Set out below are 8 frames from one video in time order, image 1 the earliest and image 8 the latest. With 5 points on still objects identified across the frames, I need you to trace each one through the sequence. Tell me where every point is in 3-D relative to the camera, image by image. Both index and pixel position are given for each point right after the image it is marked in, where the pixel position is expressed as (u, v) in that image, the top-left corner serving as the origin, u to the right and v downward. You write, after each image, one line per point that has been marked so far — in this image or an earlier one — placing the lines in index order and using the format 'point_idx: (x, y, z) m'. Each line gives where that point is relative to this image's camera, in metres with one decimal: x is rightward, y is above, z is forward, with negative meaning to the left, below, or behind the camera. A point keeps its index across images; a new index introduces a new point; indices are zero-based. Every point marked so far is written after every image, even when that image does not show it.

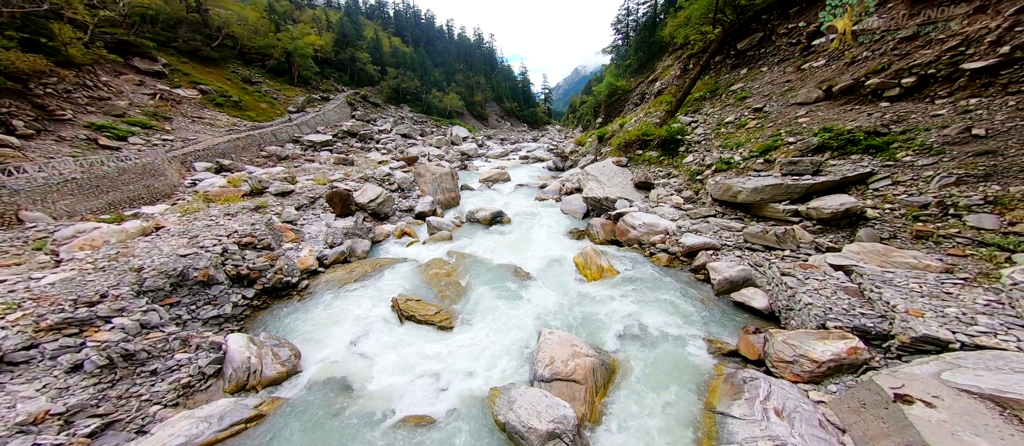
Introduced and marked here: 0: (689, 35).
0: (+10.2, +11.5, +17.1) m
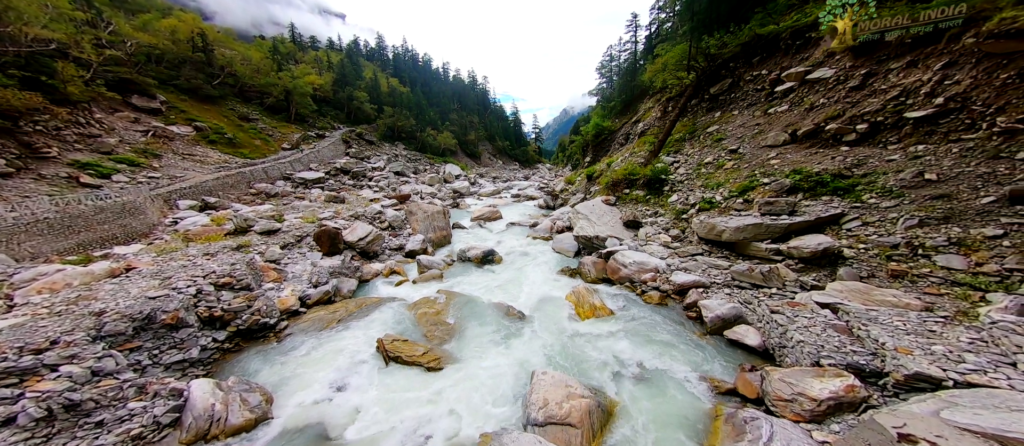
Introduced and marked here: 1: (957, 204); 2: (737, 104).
0: (+9.6, +9.2, +18.9) m
1: (+9.6, +0.3, +6.6) m
2: (+10.7, +5.7, +14.6) m
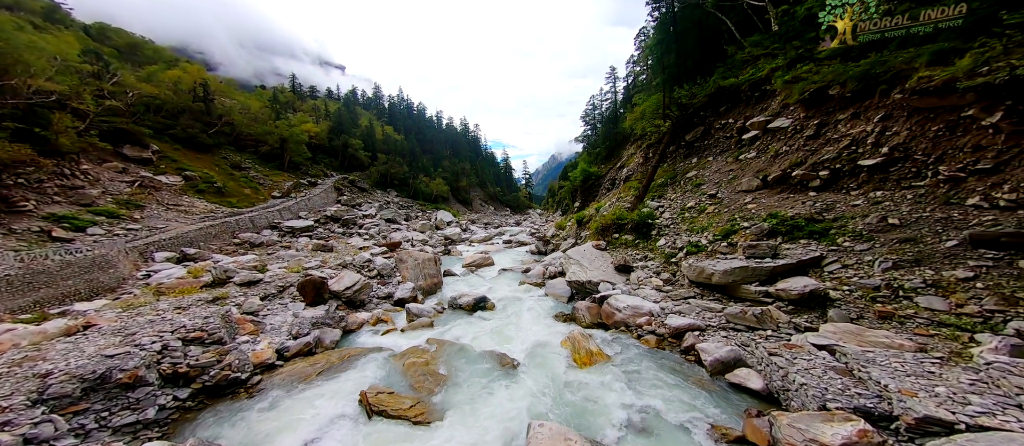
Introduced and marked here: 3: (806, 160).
0: (+8.9, +6.3, +20.5) m
1: (+9.5, -0.6, +6.9) m
2: (+10.2, +3.5, +15.7) m
3: (+10.2, +2.2, +10.6) m
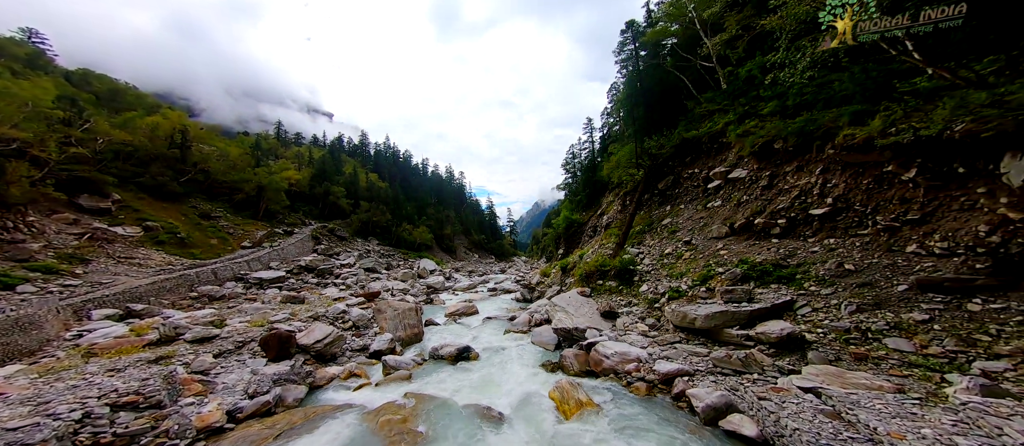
0: (+7.8, +3.2, +21.8) m
1: (+9.1, -1.7, +7.5) m
2: (+9.4, +1.1, +16.8) m
3: (+9.6, +0.5, +11.6) m
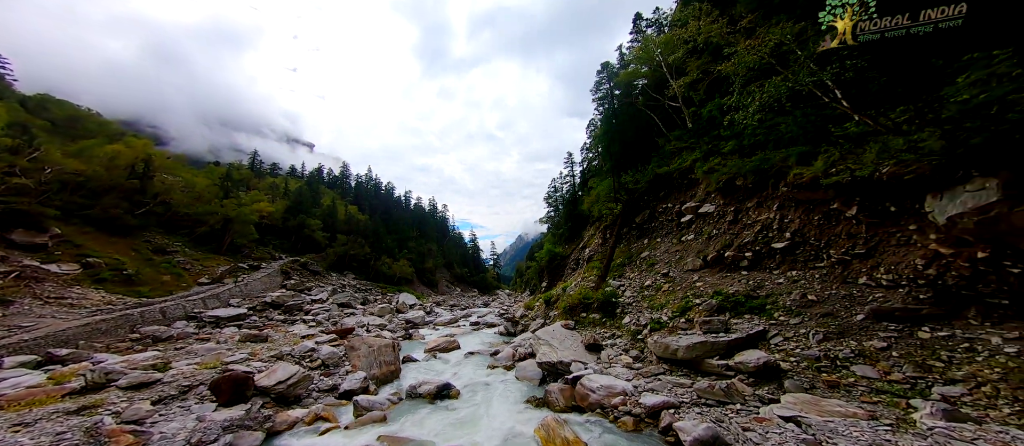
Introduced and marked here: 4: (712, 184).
0: (+6.7, +1.0, +22.7) m
1: (+8.8, -2.6, +8.0) m
2: (+8.5, -0.6, +17.6) m
3: (+9.0, -0.8, +12.3) m
4: (+9.9, +1.9, +15.0) m
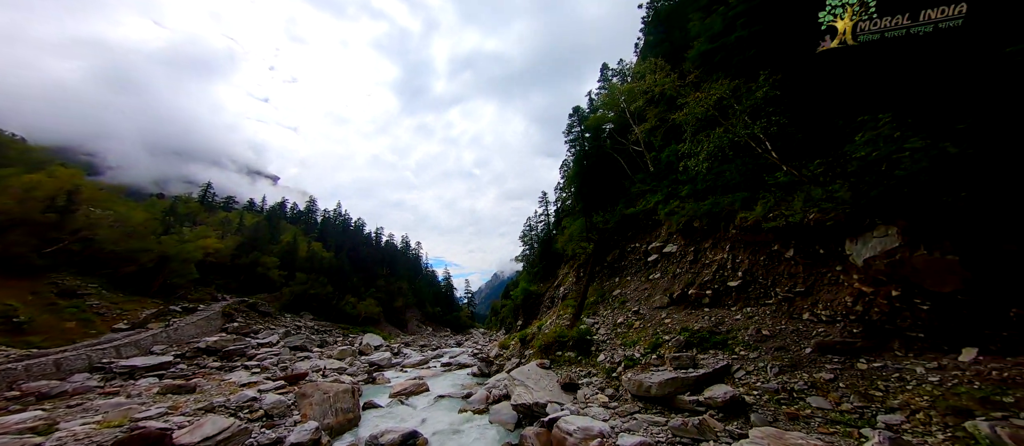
0: (+4.9, -1.8, +23.5) m
1: (+8.1, -3.8, +8.8) m
2: (+7.1, -2.9, +18.4) m
3: (+8.0, -2.4, +13.2) m
4: (+8.7, -0.1, +16.2) m
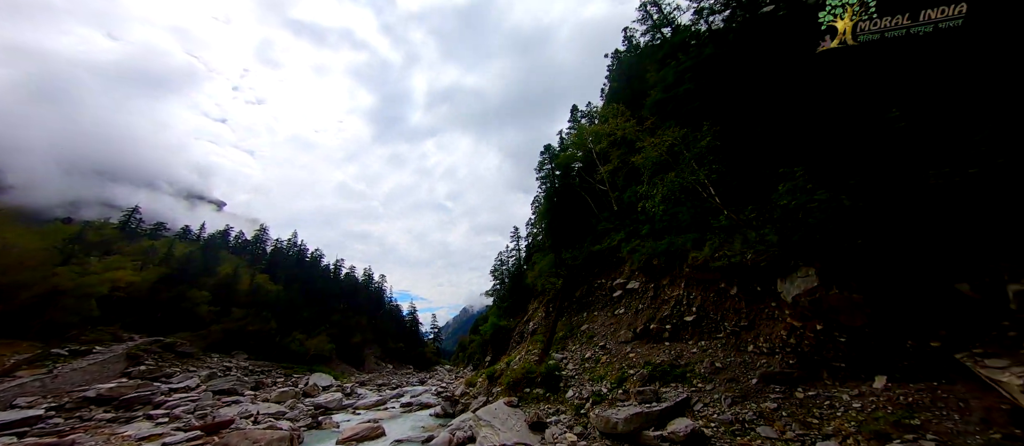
0: (+2.5, -4.5, +24.0) m
1: (+7.3, -5.1, +9.6) m
2: (+5.2, -5.2, +19.1) m
3: (+6.7, -4.2, +14.1) m
4: (+7.1, -2.3, +17.4) m
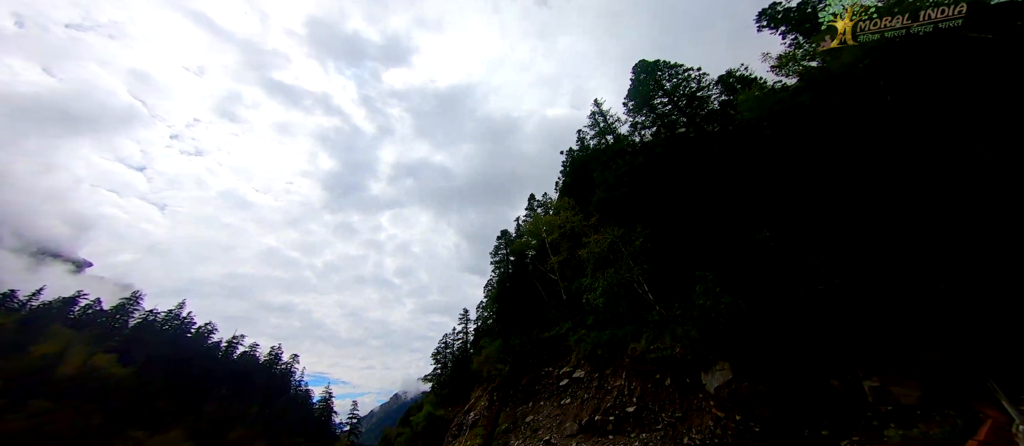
0: (-1.7, -10.5, +22.8) m
1: (+5.3, -8.1, +9.5) m
2: (+1.7, -10.2, +18.3) m
3: (+4.1, -8.3, +14.0) m
4: (+4.0, -7.2, +17.7) m
